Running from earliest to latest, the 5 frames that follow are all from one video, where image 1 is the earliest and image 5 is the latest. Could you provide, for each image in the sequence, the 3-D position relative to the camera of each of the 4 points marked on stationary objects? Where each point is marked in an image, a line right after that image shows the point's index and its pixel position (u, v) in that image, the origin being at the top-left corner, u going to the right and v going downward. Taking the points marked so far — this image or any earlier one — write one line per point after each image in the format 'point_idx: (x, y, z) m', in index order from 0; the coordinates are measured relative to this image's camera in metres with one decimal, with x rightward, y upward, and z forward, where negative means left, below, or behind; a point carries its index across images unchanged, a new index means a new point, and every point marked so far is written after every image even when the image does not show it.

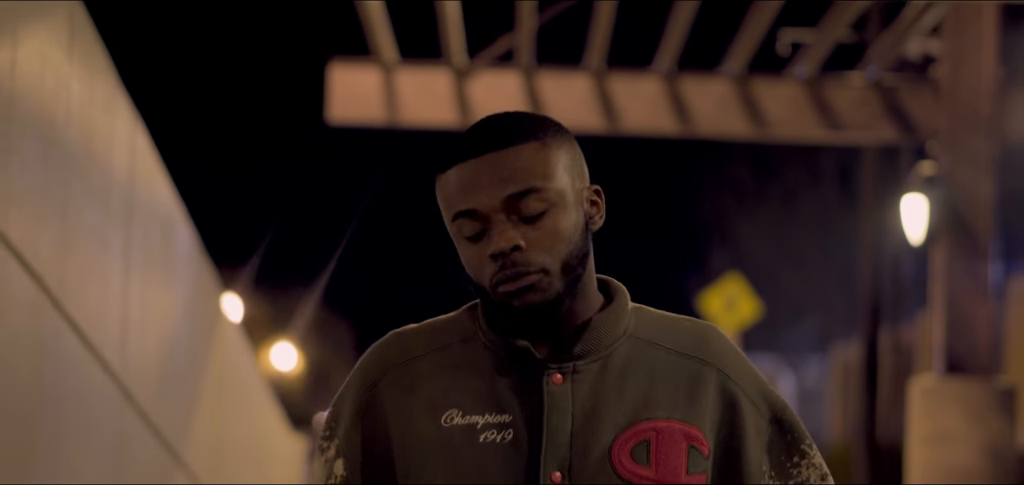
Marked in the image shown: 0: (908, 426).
0: (+1.9, -0.9, +6.0) m
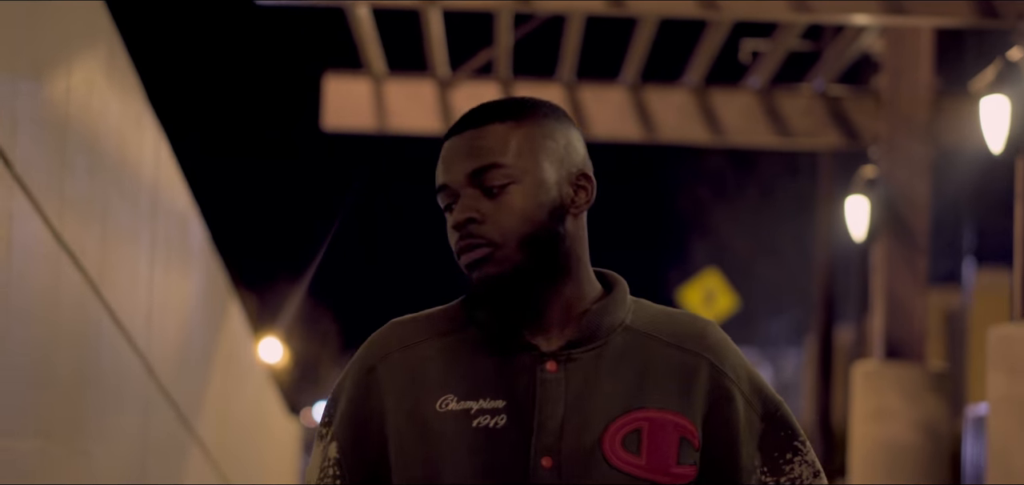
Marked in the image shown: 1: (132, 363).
0: (+1.8, -0.9, +6.6) m
1: (-1.2, -0.4, +4.0) m
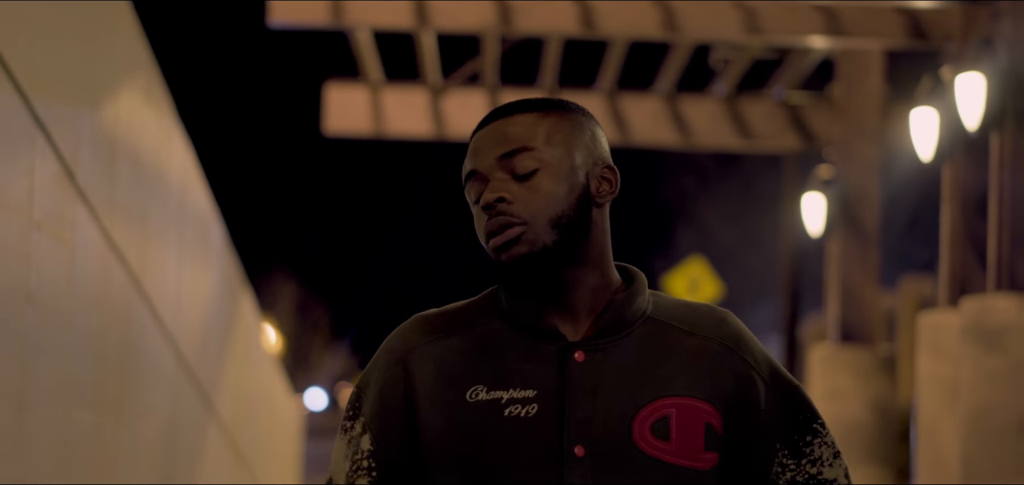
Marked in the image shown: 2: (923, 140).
0: (+1.7, -0.8, +7.2) m
1: (-1.3, -0.4, +4.6) m
2: (+1.8, +0.4, +5.4) m
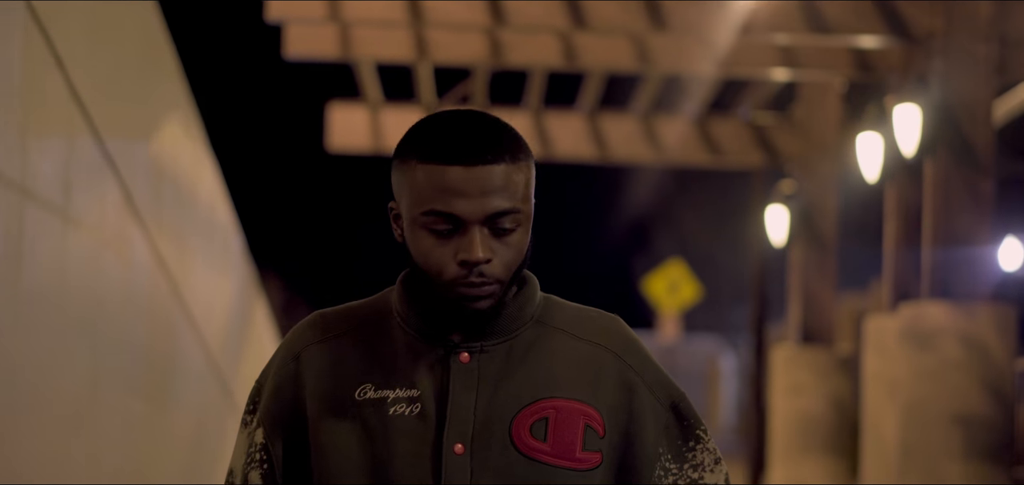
0: (+1.6, -0.9, +7.8) m
1: (-1.3, -0.4, +5.1) m
2: (+1.7, +0.4, +6.0) m
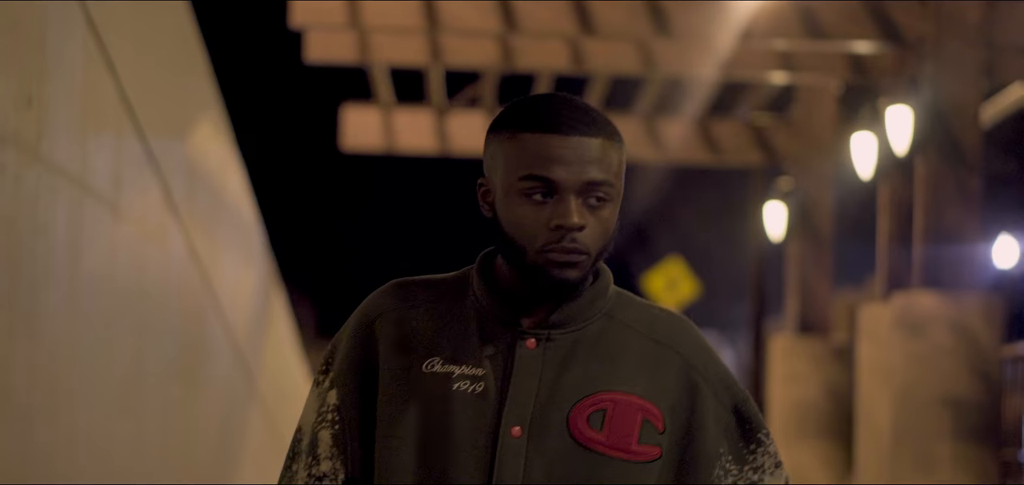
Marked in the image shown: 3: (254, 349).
0: (+1.7, -0.8, +8.1) m
1: (-1.2, -0.4, +5.4) m
2: (+1.8, +0.4, +6.3) m
3: (-1.3, -0.5, +6.2) m
